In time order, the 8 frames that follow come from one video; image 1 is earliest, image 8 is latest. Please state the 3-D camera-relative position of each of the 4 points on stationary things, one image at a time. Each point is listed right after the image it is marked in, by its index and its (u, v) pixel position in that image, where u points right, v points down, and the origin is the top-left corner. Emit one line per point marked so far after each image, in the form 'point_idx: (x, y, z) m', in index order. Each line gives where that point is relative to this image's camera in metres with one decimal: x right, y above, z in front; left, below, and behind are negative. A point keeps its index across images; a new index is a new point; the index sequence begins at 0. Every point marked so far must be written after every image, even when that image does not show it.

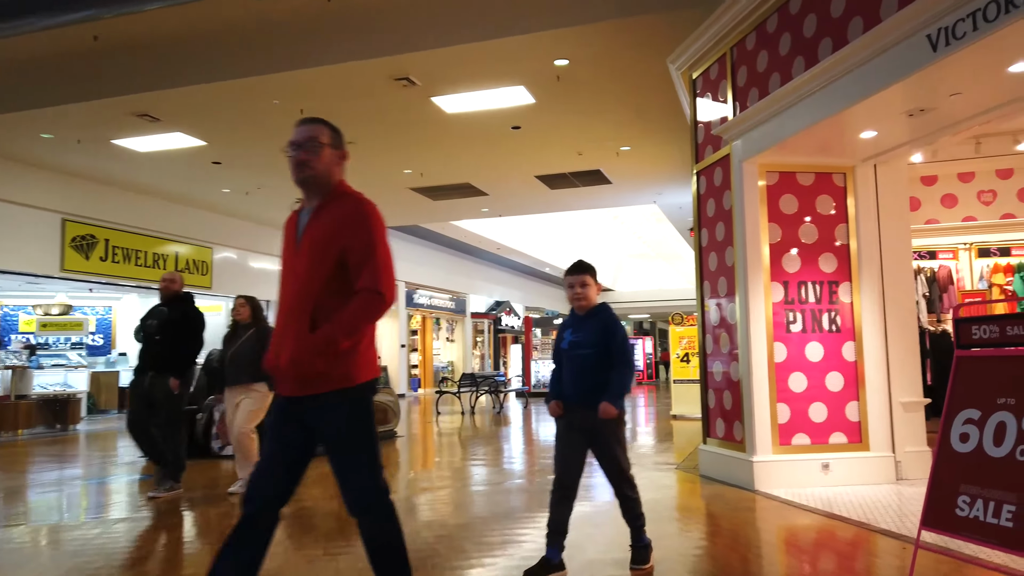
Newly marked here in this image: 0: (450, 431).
0: (-0.9, -2.0, +10.3) m
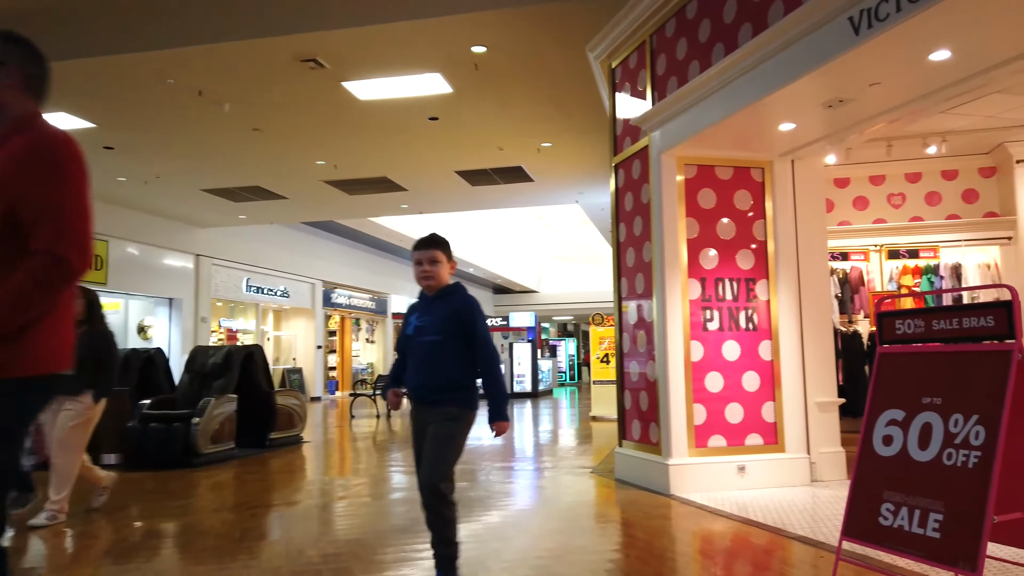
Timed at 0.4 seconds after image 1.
0: (-2.0, -2.0, +9.9) m
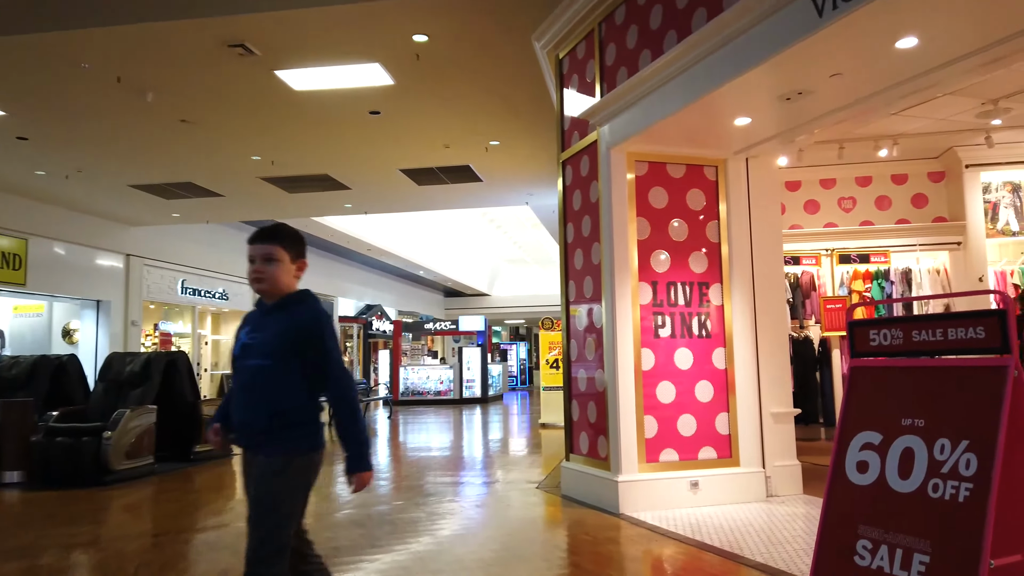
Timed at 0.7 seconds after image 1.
0: (-2.7, -2.0, +9.5) m
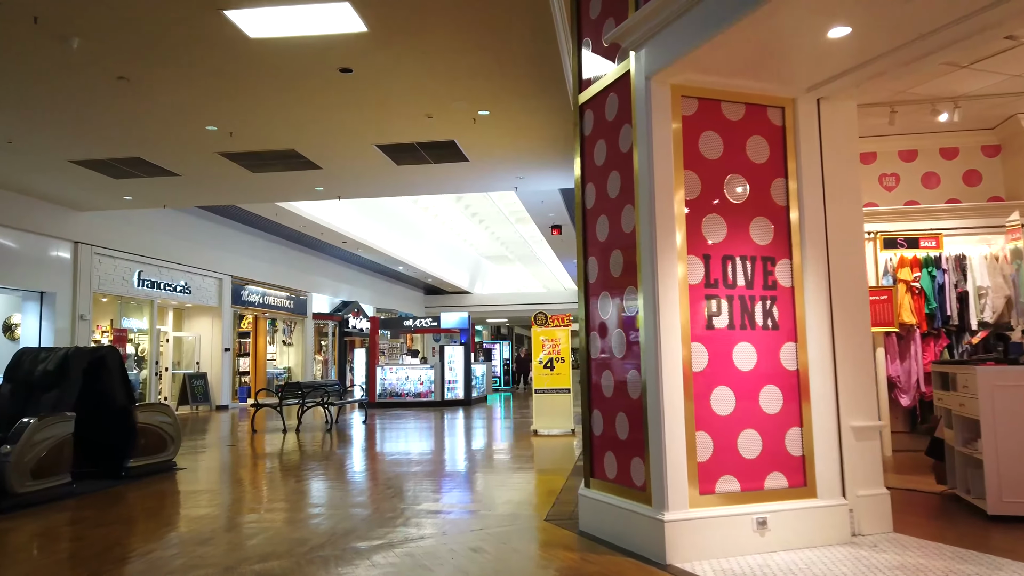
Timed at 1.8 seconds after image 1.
0: (-2.8, -1.9, +8.5) m
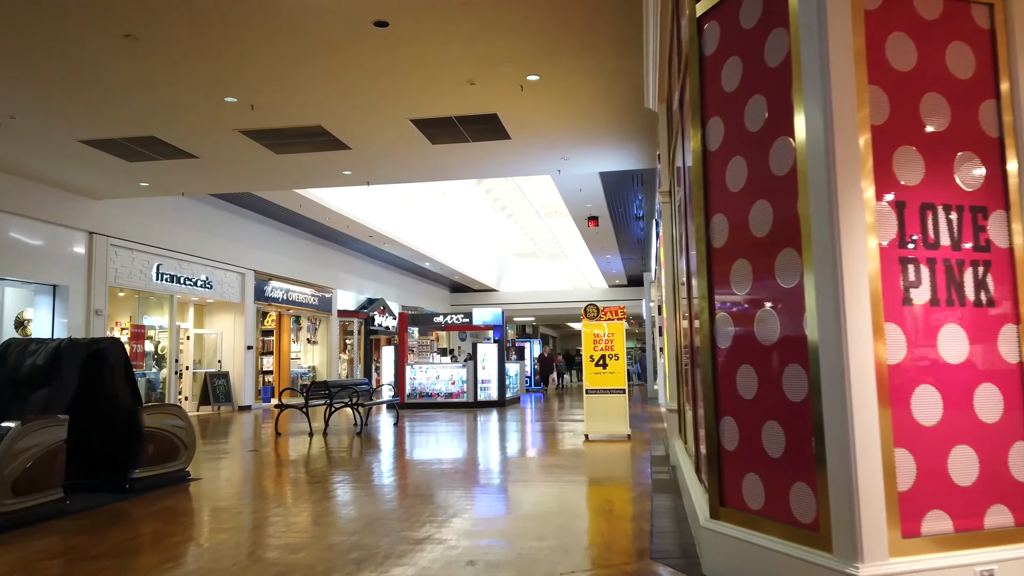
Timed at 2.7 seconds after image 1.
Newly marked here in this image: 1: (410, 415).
0: (-2.3, -1.8, +7.8) m
1: (-1.6, -2.0, +11.8) m
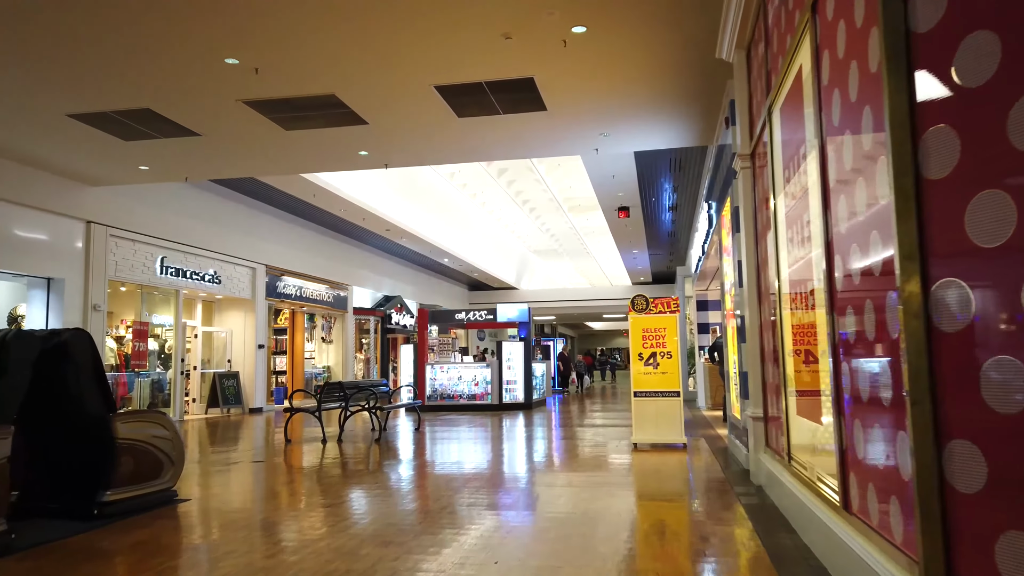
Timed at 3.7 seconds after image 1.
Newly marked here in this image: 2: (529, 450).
0: (-2.0, -1.7, +7.0) m
1: (-1.2, -1.9, +11.0) m
2: (+0.2, -1.8, +8.4) m
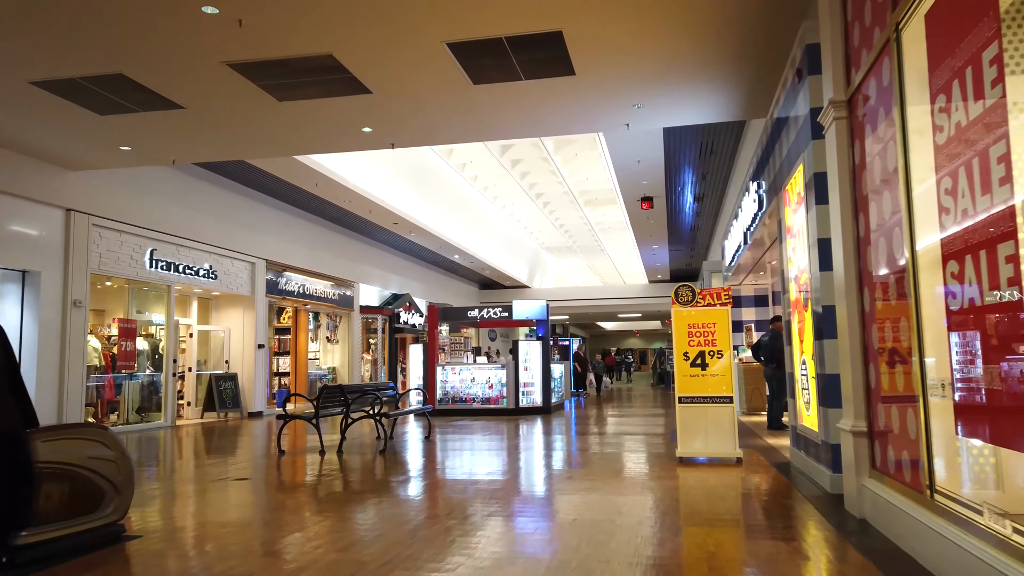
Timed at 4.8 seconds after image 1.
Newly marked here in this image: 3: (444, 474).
0: (-1.8, -1.6, +6.2) m
1: (-1.0, -1.9, +10.1) m
2: (+0.4, -1.8, +7.5) m
3: (-0.6, -1.7, +6.6) m
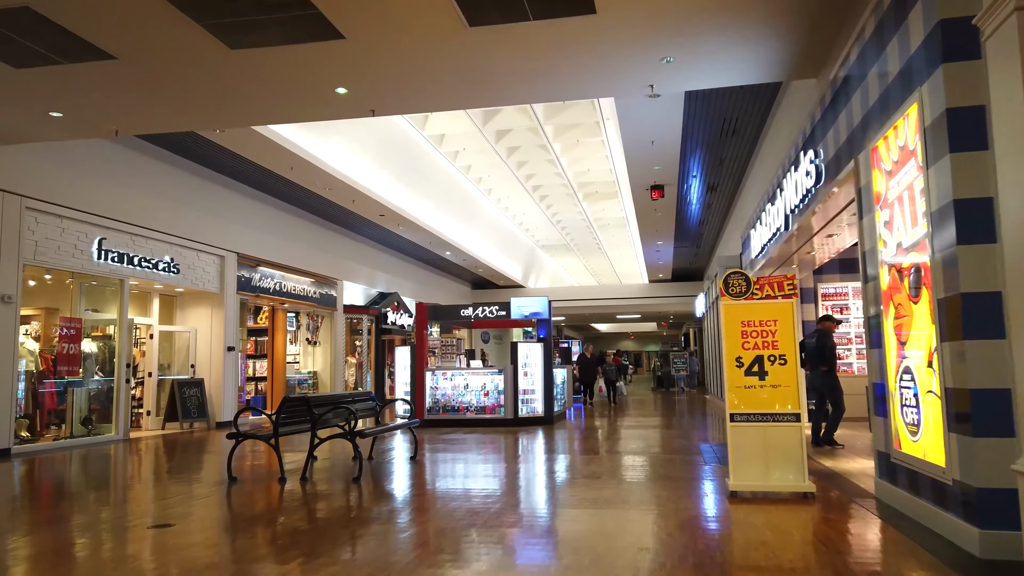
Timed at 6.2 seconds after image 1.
0: (-1.7, -1.6, +5.0) m
1: (-1.0, -1.8, +9.0) m
2: (+0.4, -1.7, +6.4) m
3: (-0.6, -1.6, +5.5) m
